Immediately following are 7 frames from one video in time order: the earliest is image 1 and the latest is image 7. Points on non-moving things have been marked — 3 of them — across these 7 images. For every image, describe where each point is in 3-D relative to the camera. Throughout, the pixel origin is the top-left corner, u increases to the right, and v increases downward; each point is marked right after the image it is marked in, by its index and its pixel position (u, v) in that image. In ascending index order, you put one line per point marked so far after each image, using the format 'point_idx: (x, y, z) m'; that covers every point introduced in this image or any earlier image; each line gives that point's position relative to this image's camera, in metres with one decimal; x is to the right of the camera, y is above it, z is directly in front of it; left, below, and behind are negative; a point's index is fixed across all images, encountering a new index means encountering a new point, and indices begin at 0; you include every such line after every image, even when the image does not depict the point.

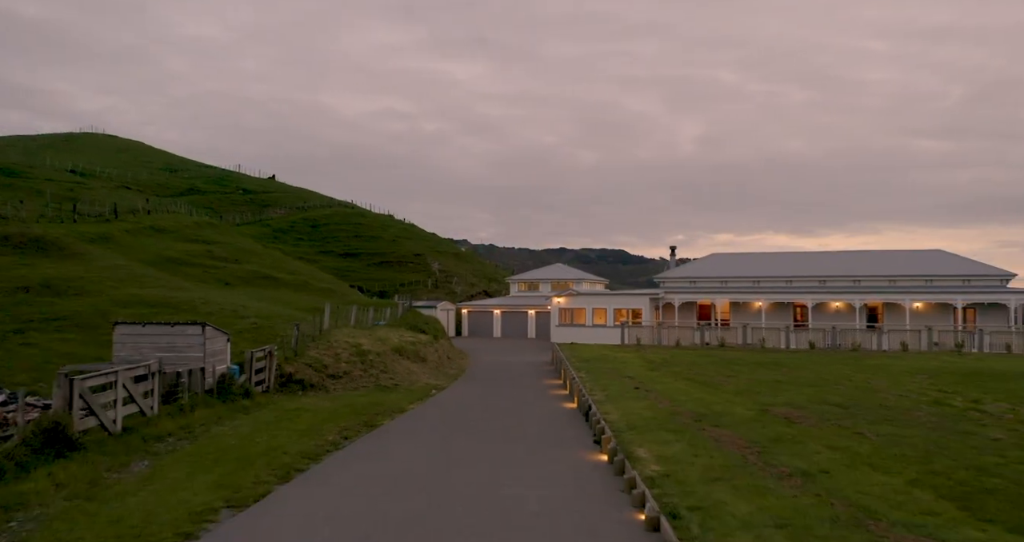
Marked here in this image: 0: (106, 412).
0: (-7.5, -2.5, +13.0) m
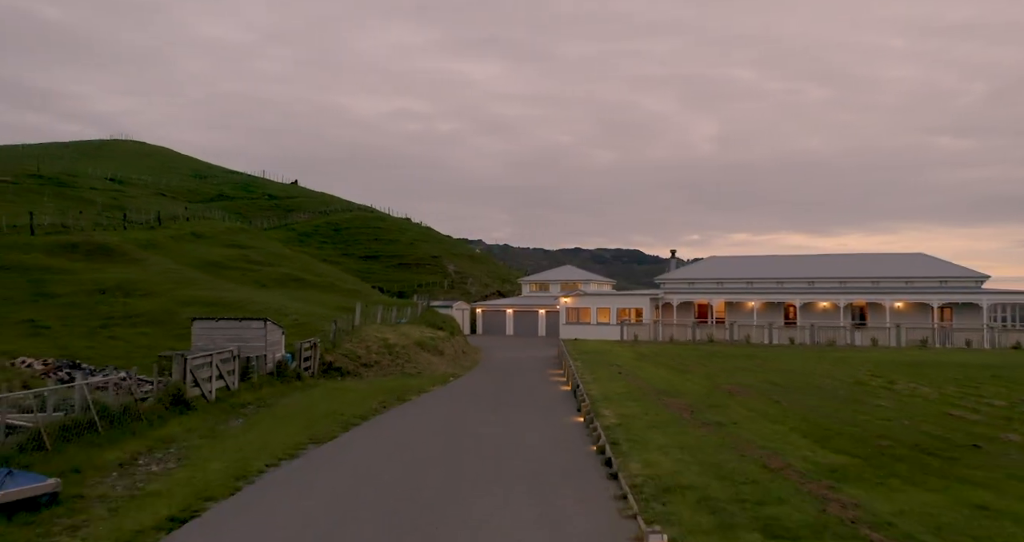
0: (-7.5, -2.7, +17.2) m
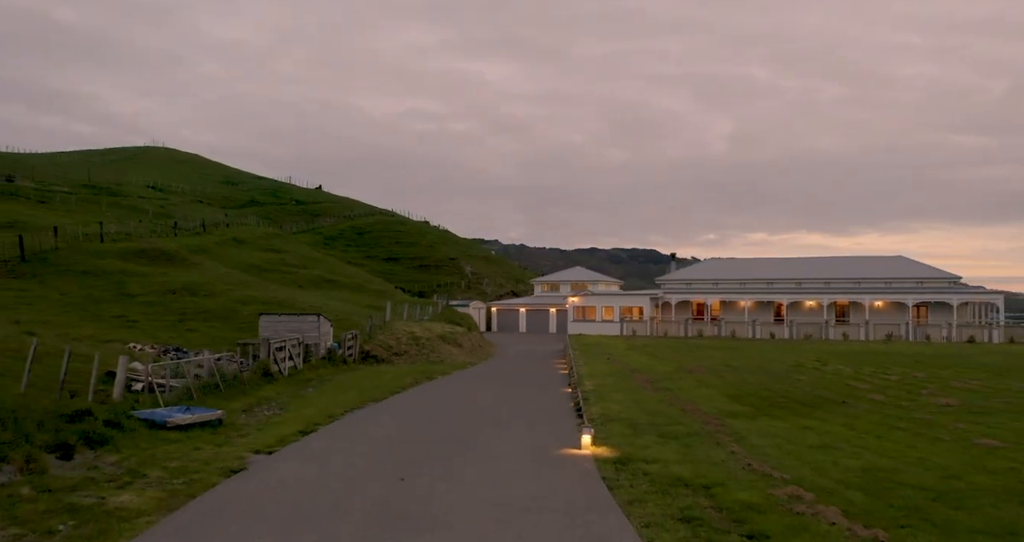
0: (-7.3, -2.9, +22.4) m
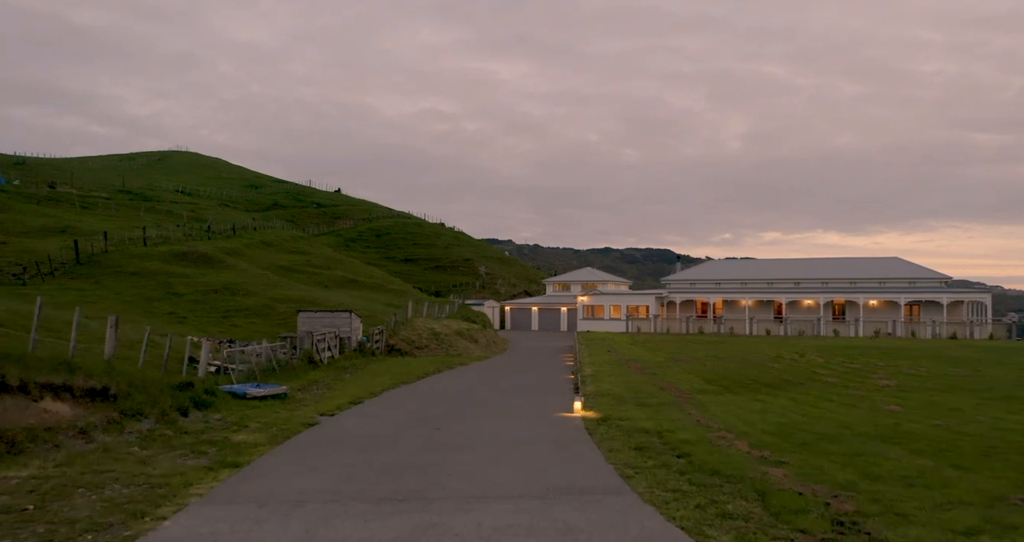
0: (-6.9, -2.9, +25.8) m
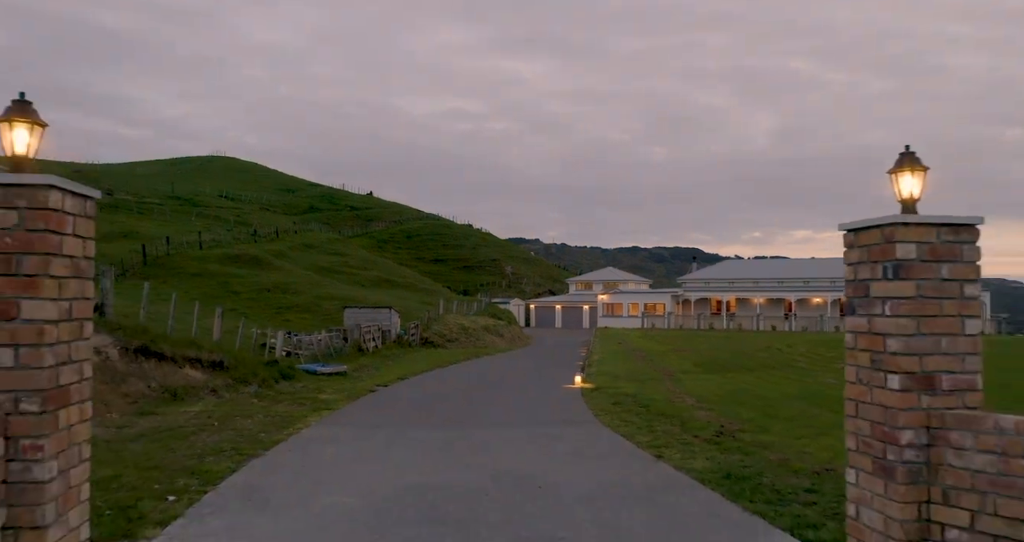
0: (-6.1, -3.0, +30.1) m
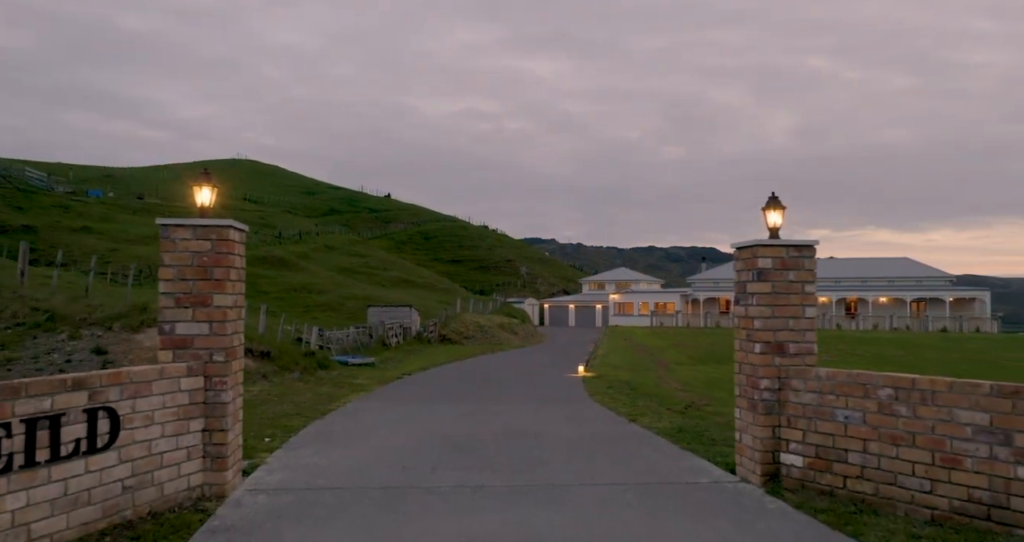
0: (-5.6, -3.0, +32.6) m
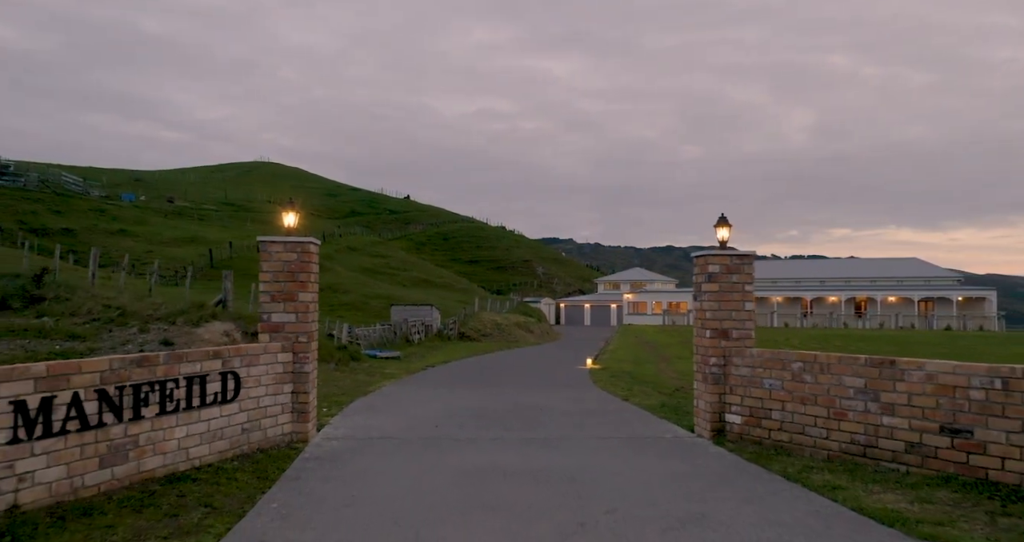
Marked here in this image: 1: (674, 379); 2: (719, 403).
0: (-4.8, -3.1, +34.8) m
1: (+4.0, -2.7, +17.4) m
2: (+2.5, -1.6, +8.6) m
